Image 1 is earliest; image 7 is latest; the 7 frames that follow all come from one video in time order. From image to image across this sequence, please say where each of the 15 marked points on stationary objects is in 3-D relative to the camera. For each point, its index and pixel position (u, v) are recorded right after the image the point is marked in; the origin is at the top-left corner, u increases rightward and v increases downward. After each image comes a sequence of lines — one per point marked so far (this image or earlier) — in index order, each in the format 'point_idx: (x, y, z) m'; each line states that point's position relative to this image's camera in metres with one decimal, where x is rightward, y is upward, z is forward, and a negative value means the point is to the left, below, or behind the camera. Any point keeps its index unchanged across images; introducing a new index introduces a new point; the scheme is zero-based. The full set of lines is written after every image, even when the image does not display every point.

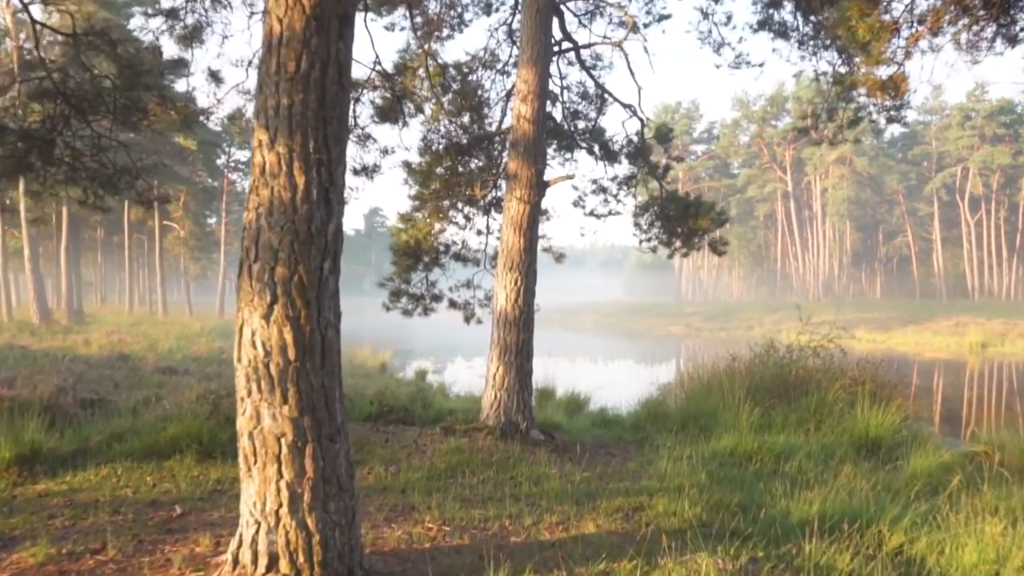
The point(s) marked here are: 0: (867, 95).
0: (+3.2, +1.7, +7.0) m
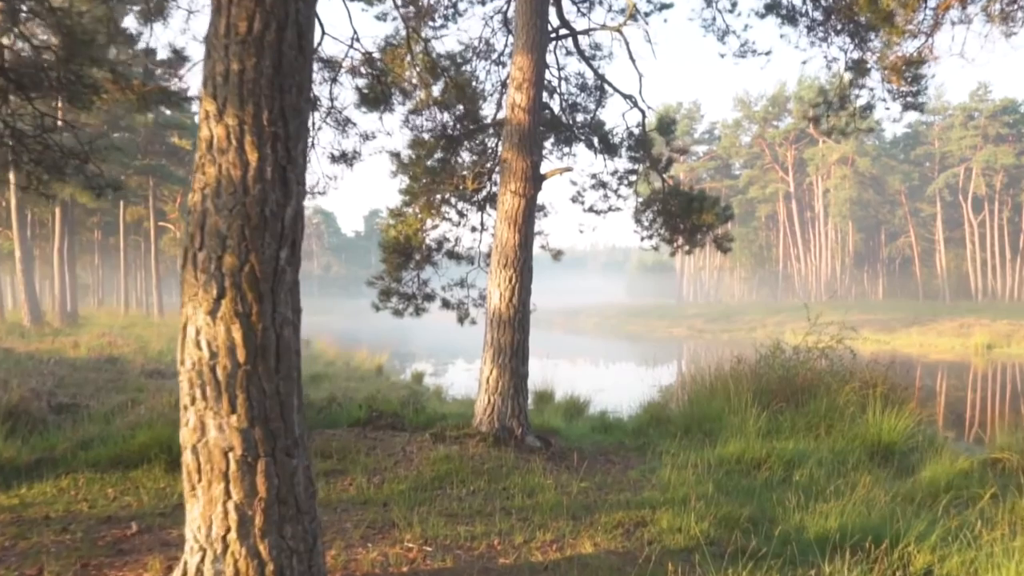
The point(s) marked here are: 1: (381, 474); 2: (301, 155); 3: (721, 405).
0: (+3.1, +1.7, +6.6) m
1: (-0.9, -1.3, +5.7) m
2: (-0.8, +0.5, +2.9) m
3: (+2.5, -1.4, +9.4) m
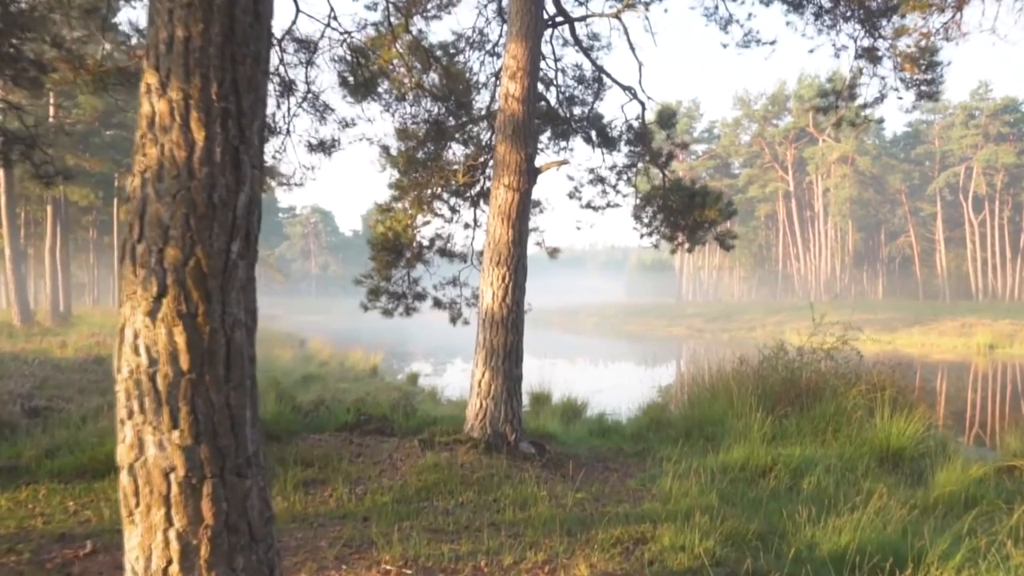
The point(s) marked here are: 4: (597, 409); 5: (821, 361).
0: (+3.1, +1.7, +6.3) m
1: (-1.0, -1.3, +5.4) m
2: (-0.8, +0.5, +2.6) m
3: (+2.4, -1.4, +9.0) m
4: (+1.4, -2.0, +13.0) m
5: (+3.8, -0.9, +9.7) m
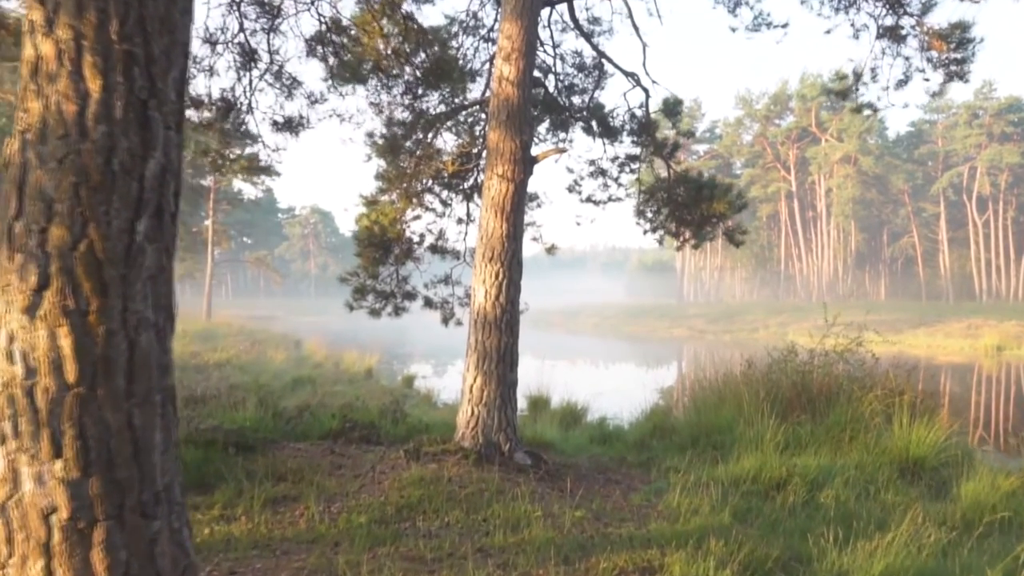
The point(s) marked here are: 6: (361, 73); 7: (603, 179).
0: (+3.0, +1.8, +5.8) m
1: (-1.1, -1.3, +4.9) m
2: (-0.9, +0.5, +2.1) m
3: (+2.3, -1.4, +8.5) m
4: (+1.3, -2.0, +12.5) m
5: (+3.7, -0.9, +9.2) m
6: (-1.3, +1.9, +7.0) m
7: (+1.0, +1.2, +9.0) m
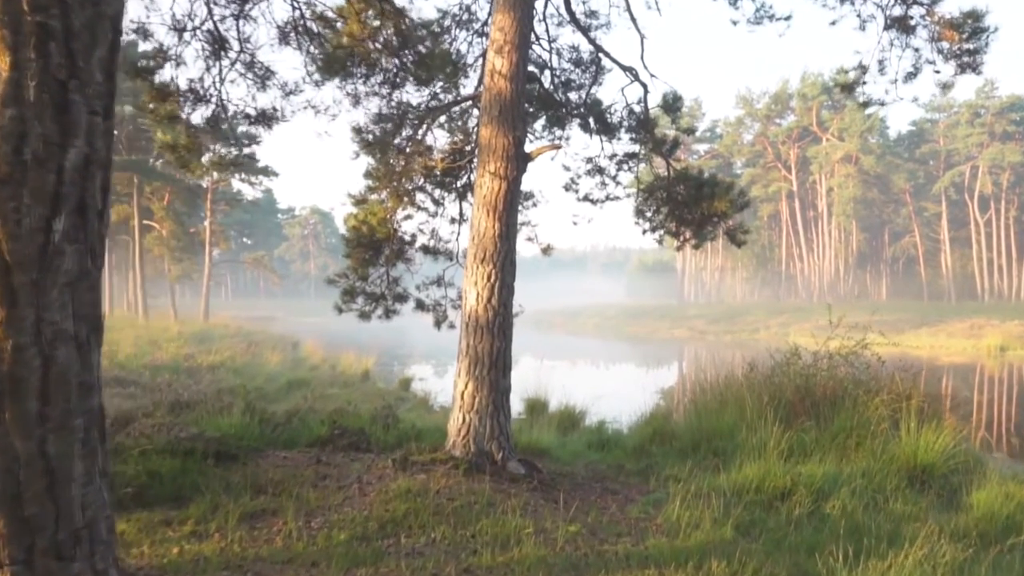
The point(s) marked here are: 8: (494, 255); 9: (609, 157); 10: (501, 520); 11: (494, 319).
0: (+2.9, +1.8, +5.5) m
1: (-1.1, -1.3, +4.6) m
2: (-0.9, +0.5, +1.8) m
3: (+2.3, -1.4, +8.3) m
4: (+1.3, -2.0, +12.3) m
5: (+3.7, -0.9, +8.9) m
6: (-1.4, +1.9, +6.8) m
7: (+1.0, +1.2, +8.8) m
8: (-0.1, +0.3, +6.1) m
9: (+1.1, +1.4, +8.6) m
10: (-0.1, -1.3, +4.6) m
11: (-0.1, -0.2, +6.1) m
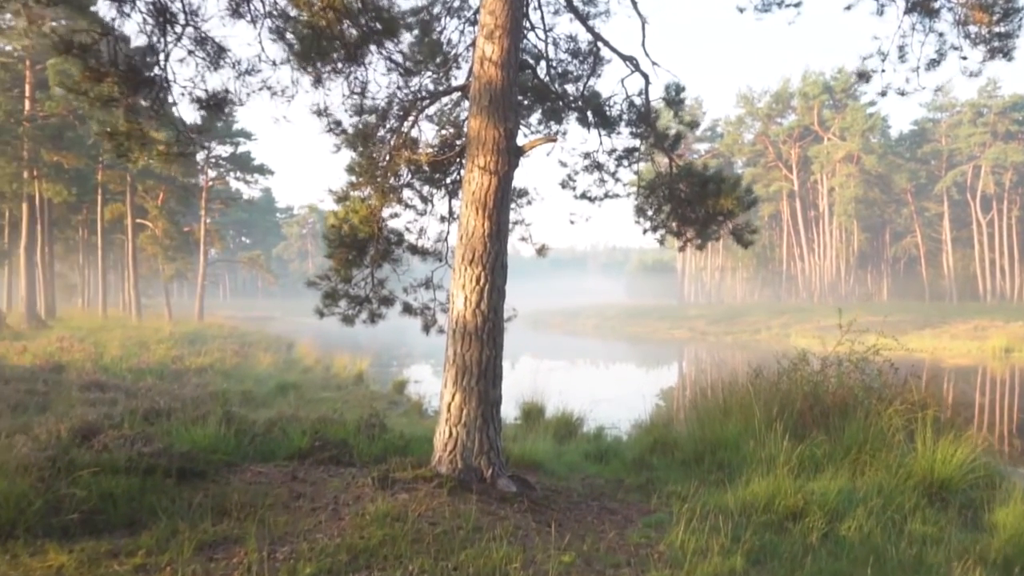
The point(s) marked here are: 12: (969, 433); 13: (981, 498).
0: (+2.9, +1.7, +5.1) m
1: (-1.2, -1.4, +4.2) m
2: (-1.0, +0.5, +1.4) m
3: (+2.2, -1.4, +7.8) m
4: (+1.2, -2.0, +11.8) m
5: (+3.6, -0.9, +8.5) m
6: (-1.5, +1.9, +6.3) m
7: (+0.9, +1.2, +8.3) m
8: (-0.2, +0.2, +5.7) m
9: (+1.0, +1.4, +8.1) m
10: (-0.1, -1.4, +4.1) m
11: (-0.2, -0.3, +5.6) m
12: (+4.5, -1.4, +7.8) m
13: (+3.9, -1.7, +6.6) m
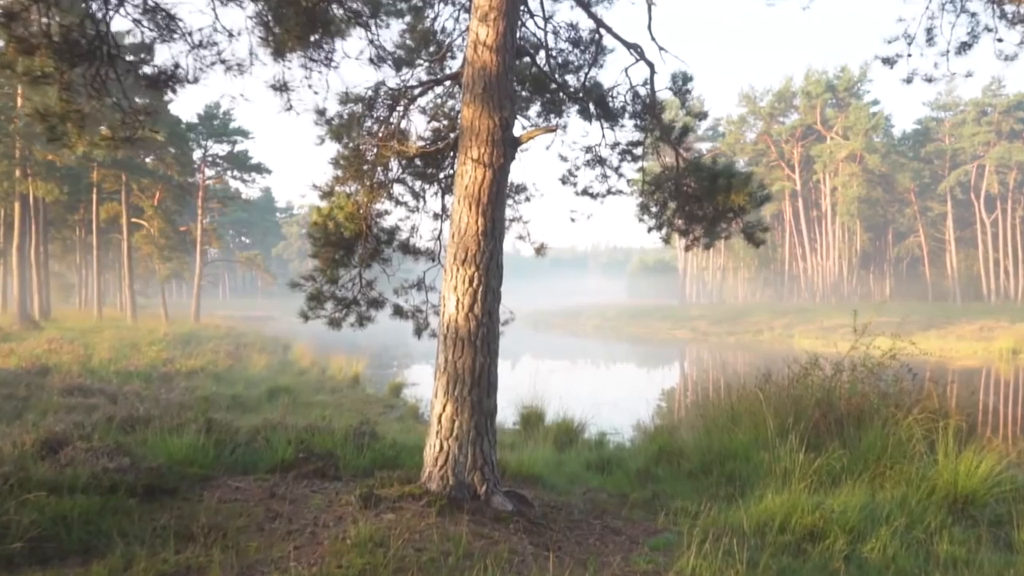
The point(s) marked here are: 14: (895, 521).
0: (+2.9, +1.7, +4.6) m
1: (-1.2, -1.4, +3.8) m
2: (-1.0, +0.5, +1.0) m
3: (+2.2, -1.4, +7.4) m
4: (+1.2, -2.0, +11.4) m
5: (+3.6, -0.9, +8.1) m
6: (-1.5, +1.8, +5.9) m
7: (+0.9, +1.2, +7.9) m
8: (-0.2, +0.2, +5.3) m
9: (+1.0, +1.4, +7.7) m
10: (-0.2, -1.4, +3.7) m
11: (-0.2, -0.3, +5.2) m
12: (+4.5, -1.4, +7.4) m
13: (+3.9, -1.7, +6.2) m
14: (+2.6, -1.6, +5.5) m
